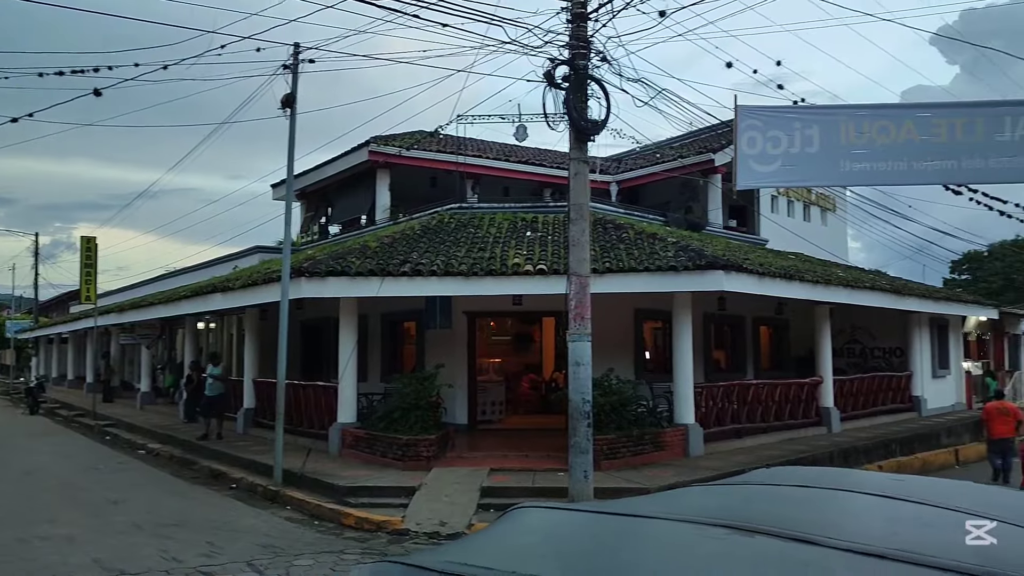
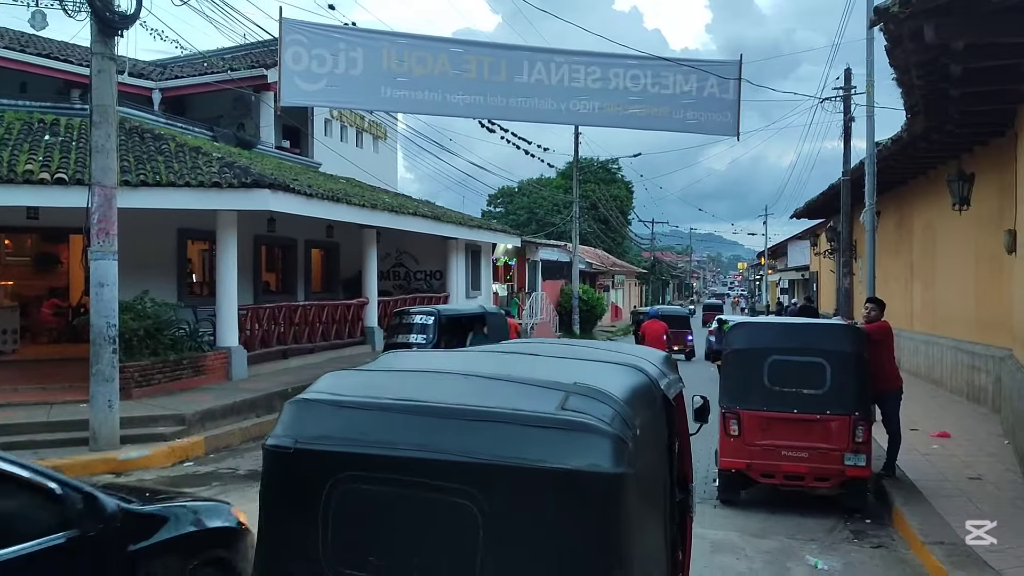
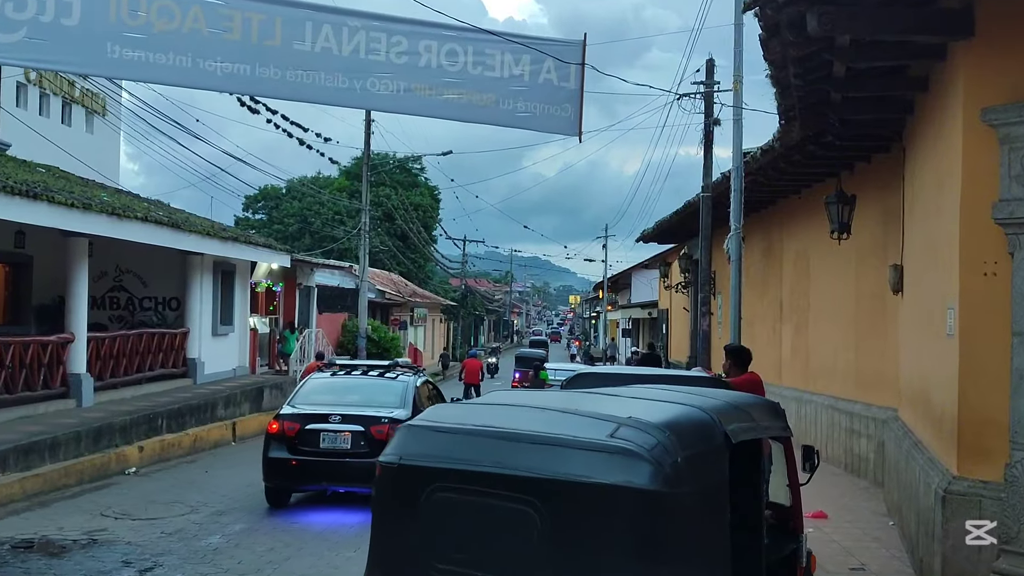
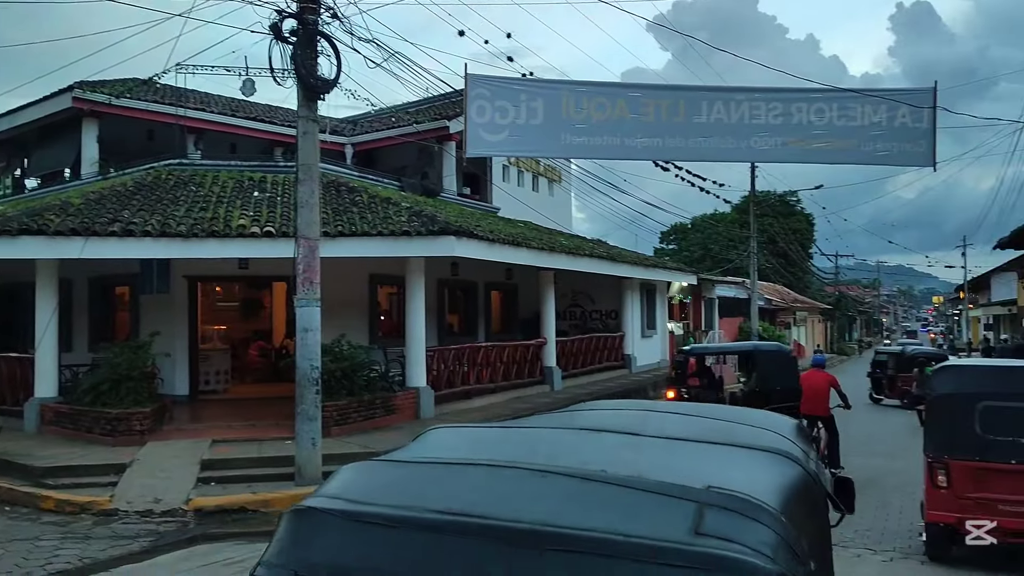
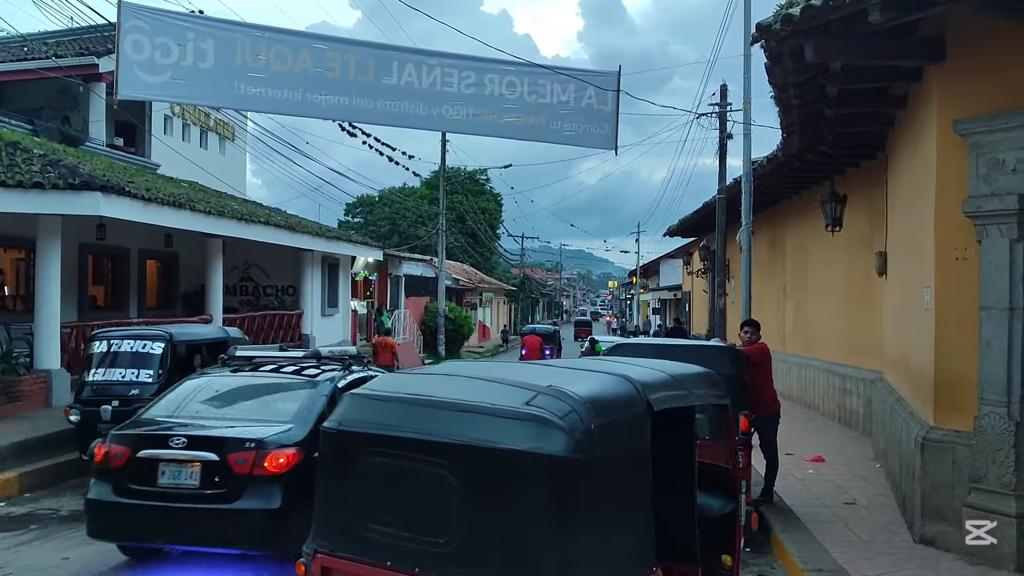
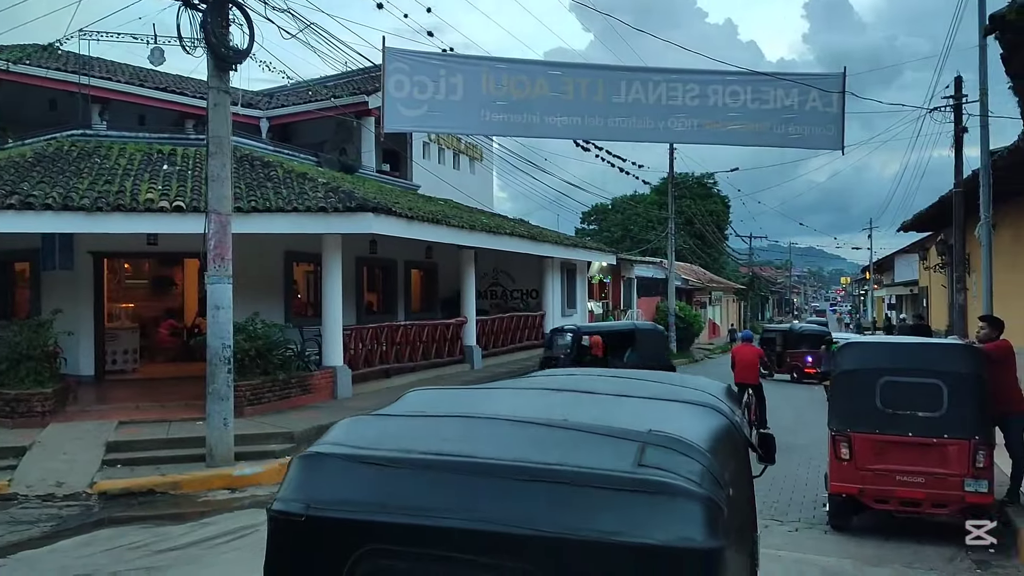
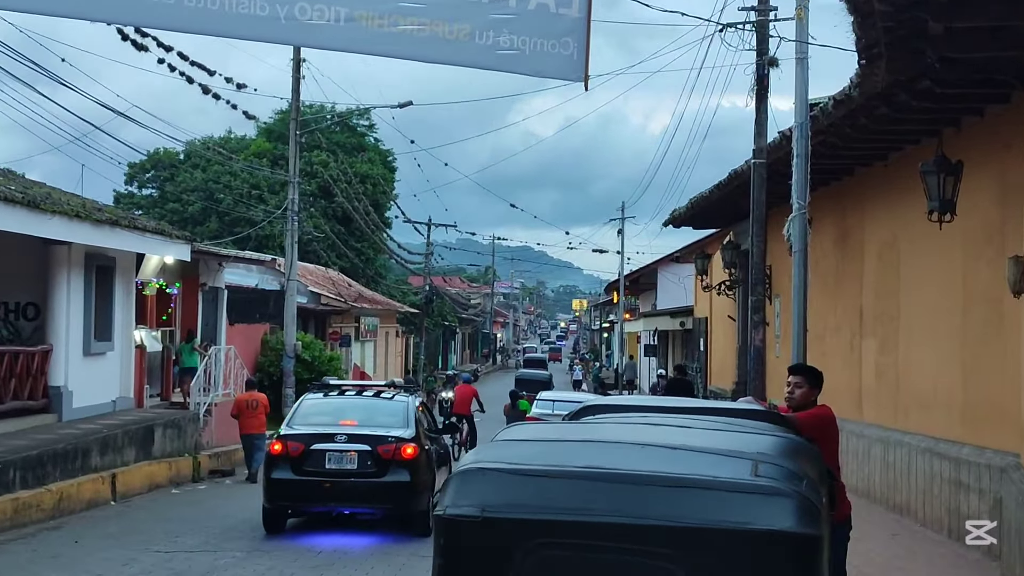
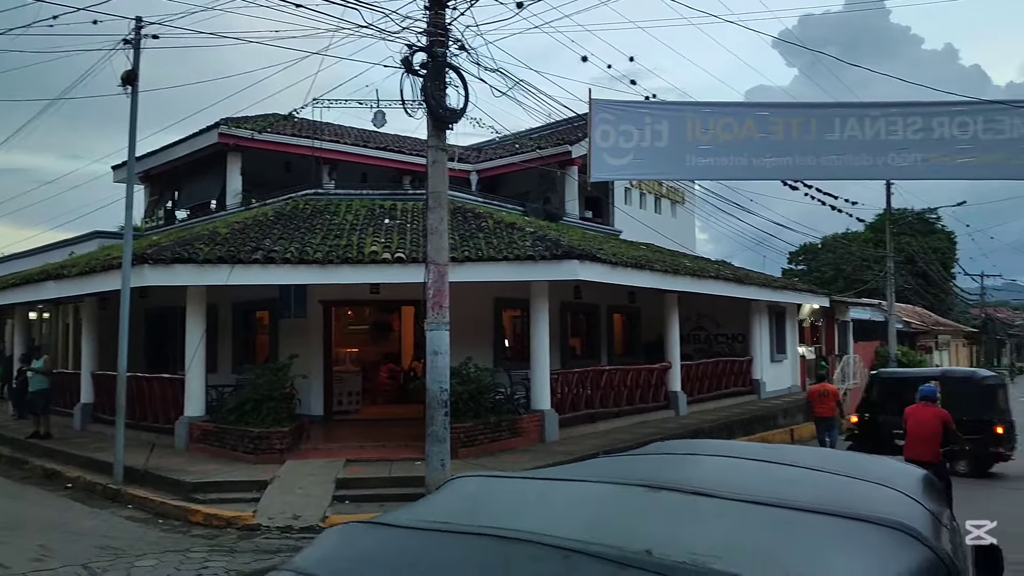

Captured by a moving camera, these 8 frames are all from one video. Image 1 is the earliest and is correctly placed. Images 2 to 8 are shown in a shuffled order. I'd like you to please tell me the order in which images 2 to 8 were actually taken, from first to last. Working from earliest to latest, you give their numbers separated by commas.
8, 4, 6, 2, 5, 3, 7
